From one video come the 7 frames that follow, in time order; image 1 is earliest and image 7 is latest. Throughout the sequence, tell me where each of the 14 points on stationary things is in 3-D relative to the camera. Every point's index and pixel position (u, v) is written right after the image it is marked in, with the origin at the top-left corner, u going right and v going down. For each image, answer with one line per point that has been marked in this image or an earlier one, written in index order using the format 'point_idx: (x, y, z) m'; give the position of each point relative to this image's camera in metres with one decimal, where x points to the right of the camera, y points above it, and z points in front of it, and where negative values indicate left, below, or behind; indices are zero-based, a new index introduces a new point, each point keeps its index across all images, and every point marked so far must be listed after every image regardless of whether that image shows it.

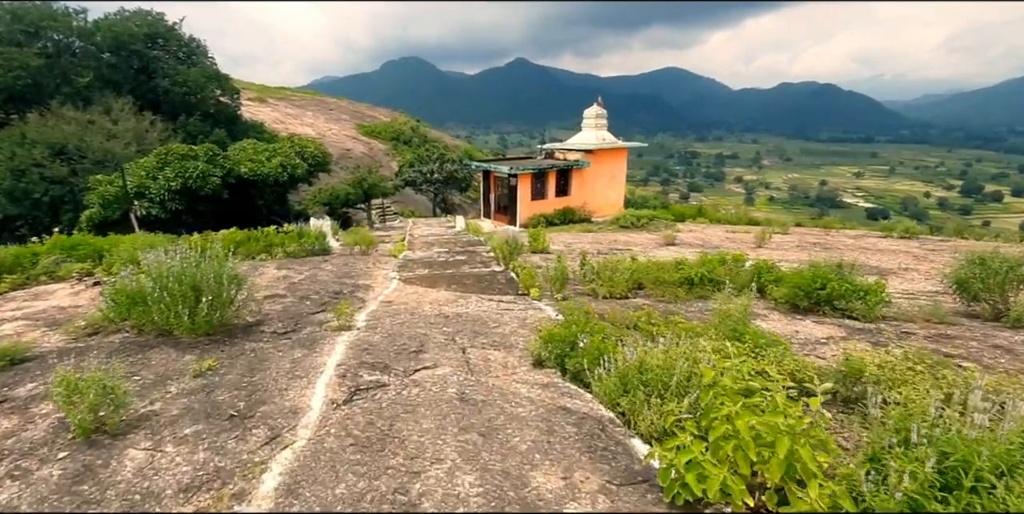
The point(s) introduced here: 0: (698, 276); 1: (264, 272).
0: (+2.3, -0.2, +6.0) m
1: (-4.2, -0.3, +8.2) m
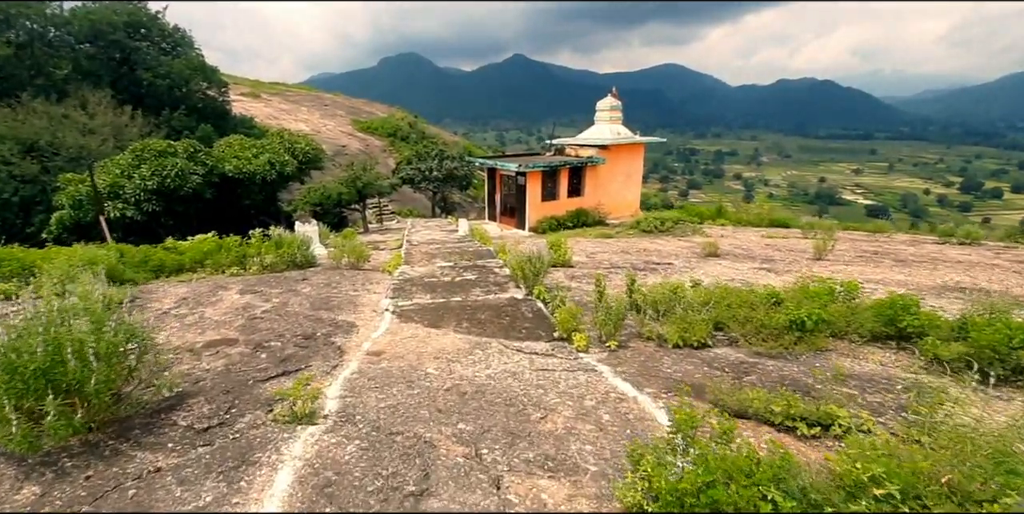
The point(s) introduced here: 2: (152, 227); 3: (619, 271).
0: (+2.7, -0.5, +4.3) m
1: (-3.9, -0.6, +6.5) m
2: (-11.2, +1.0, +15.6) m
3: (+1.8, -0.3, +7.9) m
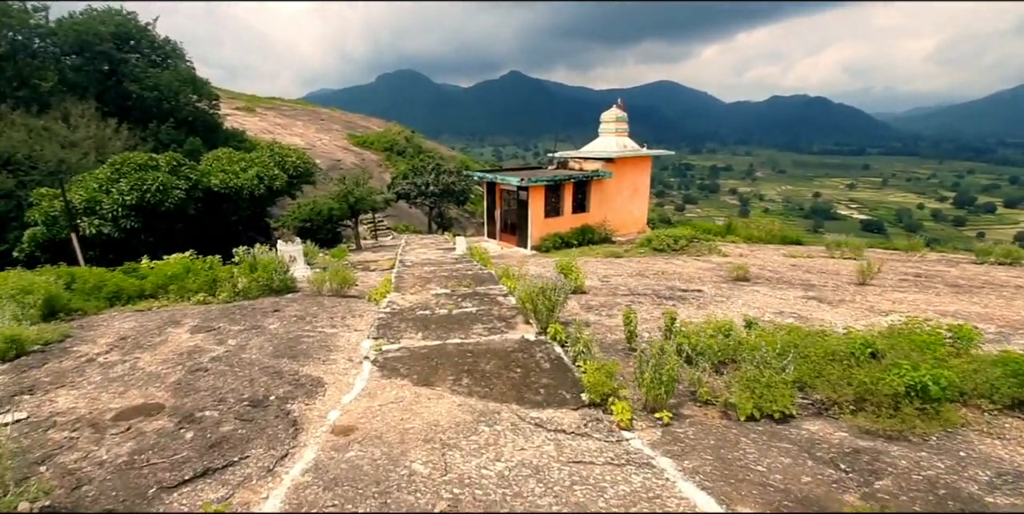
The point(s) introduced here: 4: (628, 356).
0: (+2.8, -0.8, +3.2) m
1: (-3.8, -0.9, +5.3) m
2: (-11.2, +0.4, +14.5) m
3: (+1.8, -0.6, +6.8) m
4: (+1.1, -1.0, +4.6) m
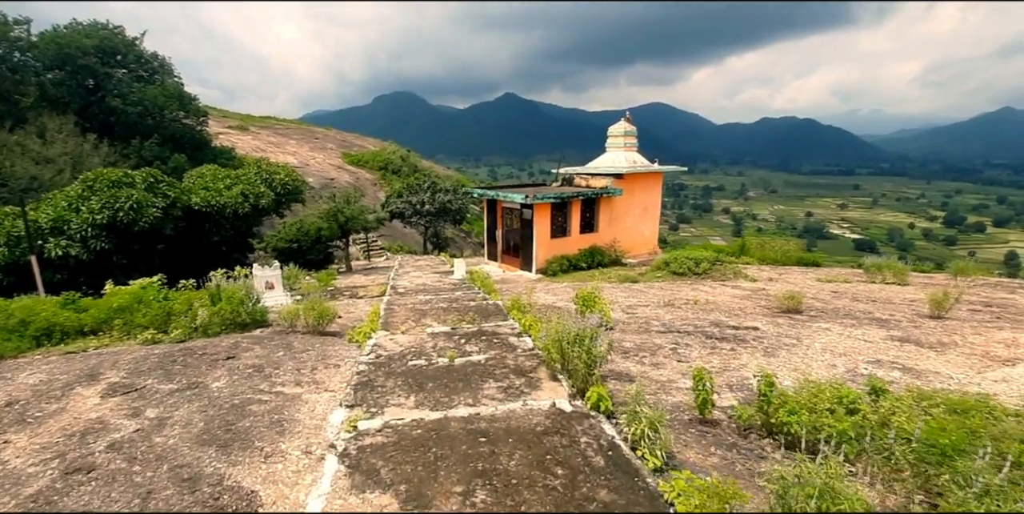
0: (+3.0, -1.0, +1.9) m
1: (-3.6, -1.2, +3.9) m
2: (-11.0, -0.3, +13.0) m
3: (+2.0, -1.0, +5.4) m
4: (+1.3, -1.2, +3.3) m
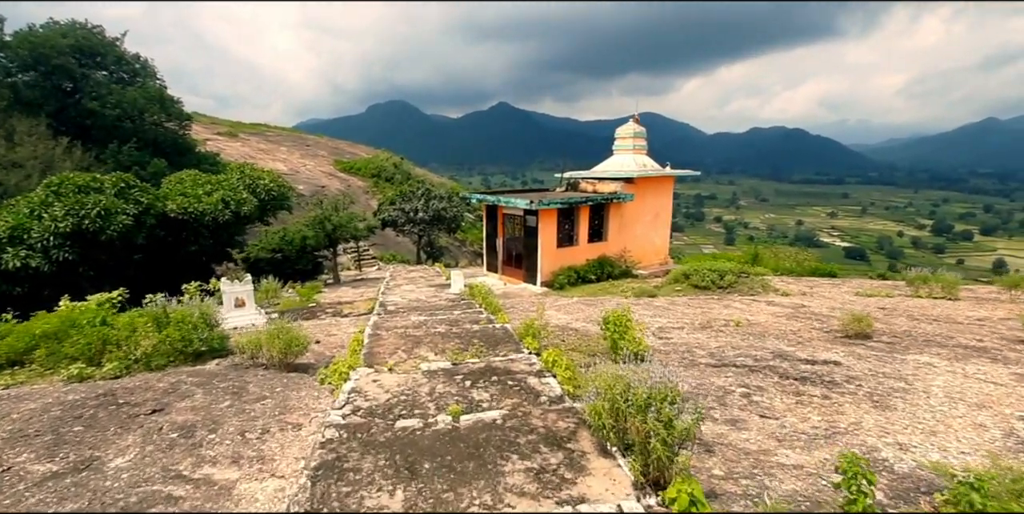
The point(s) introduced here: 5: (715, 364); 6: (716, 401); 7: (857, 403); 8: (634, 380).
0: (+3.2, -1.1, +0.6) m
1: (-3.4, -1.3, +2.6) m
2: (-11.0, -0.6, +11.6) m
3: (+2.2, -1.1, +4.2) m
4: (+1.5, -1.3, +2.0) m
5: (+2.2, -1.1, +5.1) m
6: (+1.7, -1.2, +4.0) m
7: (+2.7, -1.1, +3.9) m
8: (+0.8, -0.8, +3.1) m
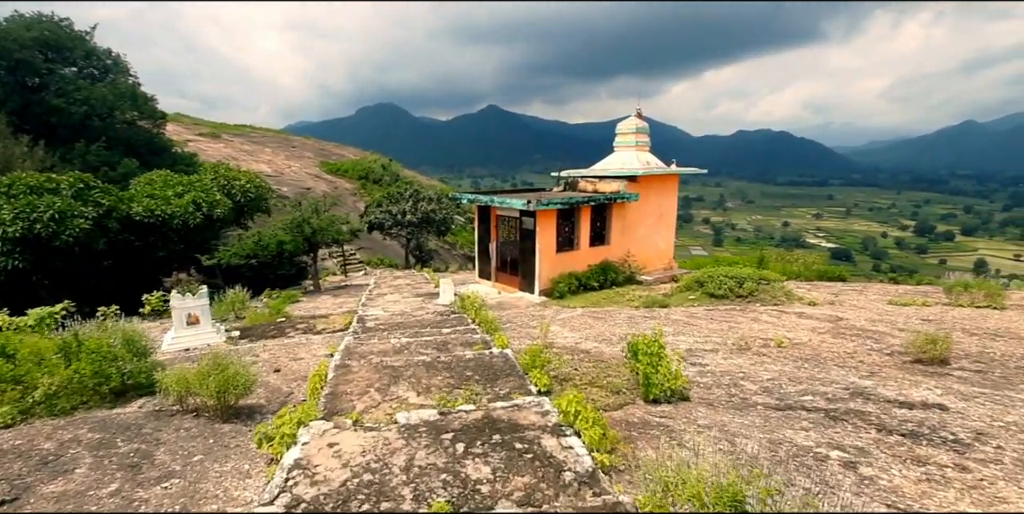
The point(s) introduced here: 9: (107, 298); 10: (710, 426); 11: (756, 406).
0: (+3.3, -1.2, -0.5) m
1: (-3.3, -1.4, +1.3) m
2: (-11.1, -0.8, +10.2) m
3: (+2.3, -1.2, +3.0) m
4: (+1.6, -1.4, +0.8) m
5: (+2.2, -1.2, +4.0) m
6: (+1.7, -1.3, +2.8) m
7: (+2.8, -1.2, +2.8) m
8: (+0.9, -0.9, +1.9) m
9: (-10.5, -1.1, +12.4) m
10: (+1.5, -1.2, +3.7) m
11: (+2.0, -1.2, +4.1) m
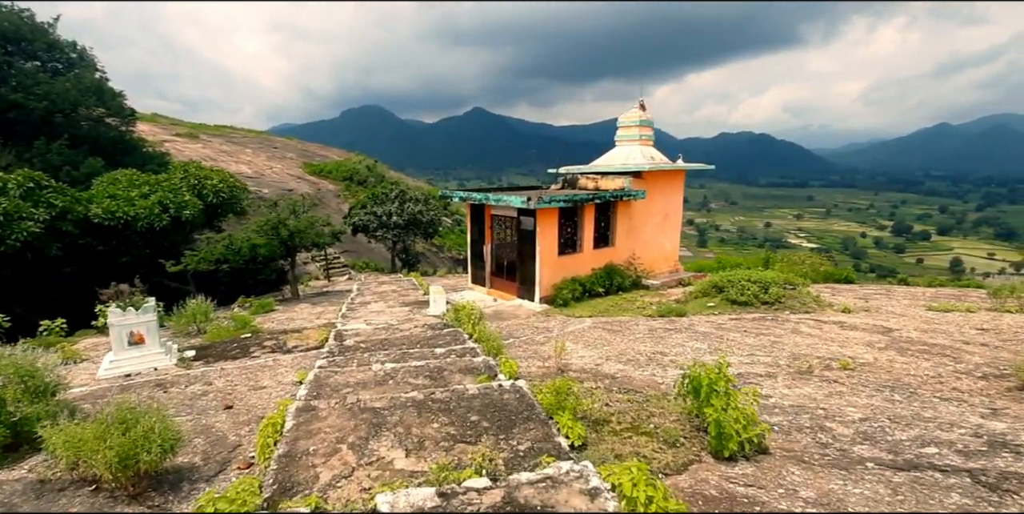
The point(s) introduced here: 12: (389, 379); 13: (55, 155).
0: (+3.6, -1.2, -1.5) m
1: (-3.0, -1.5, +0.1) m
2: (-11.1, -0.9, +8.8) m
3: (+2.5, -1.3, +2.0) m
4: (+1.9, -1.4, -0.3) m
5: (+2.3, -1.3, +2.9) m
6: (+1.9, -1.3, +1.8) m
7: (+3.0, -1.2, +1.7) m
8: (+1.1, -0.9, +0.8) m
9: (-10.6, -1.2, +11.0) m
10: (+1.6, -1.2, +2.6) m
11: (+2.2, -1.3, +3.1) m
12: (-1.2, -1.1, +4.6) m
13: (-16.2, +3.7, +16.4) m
